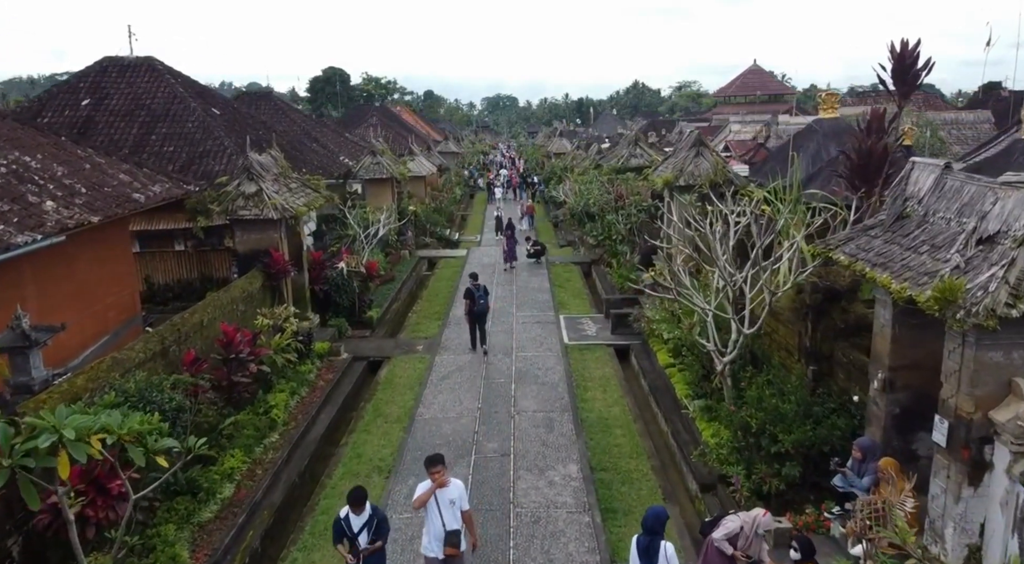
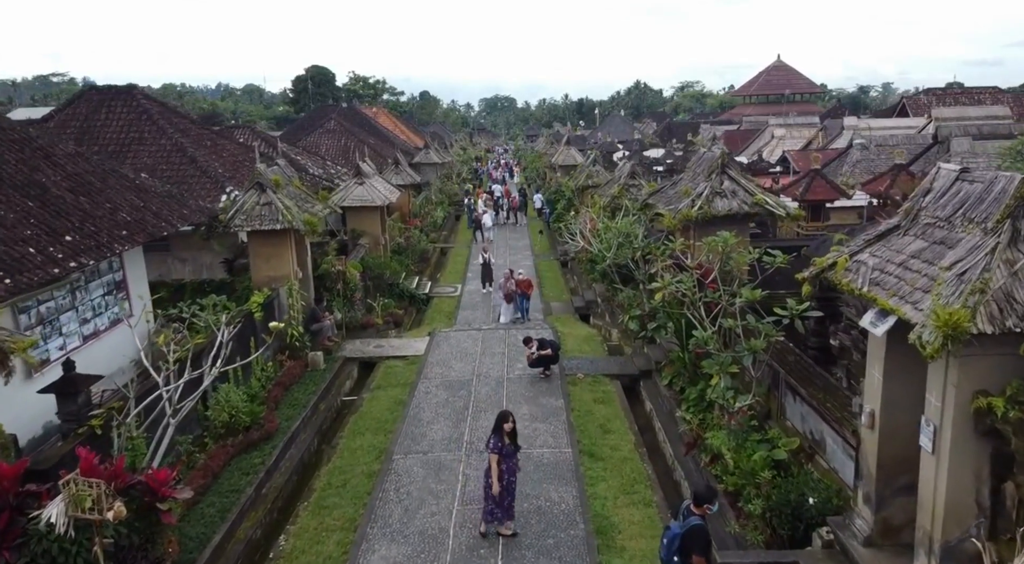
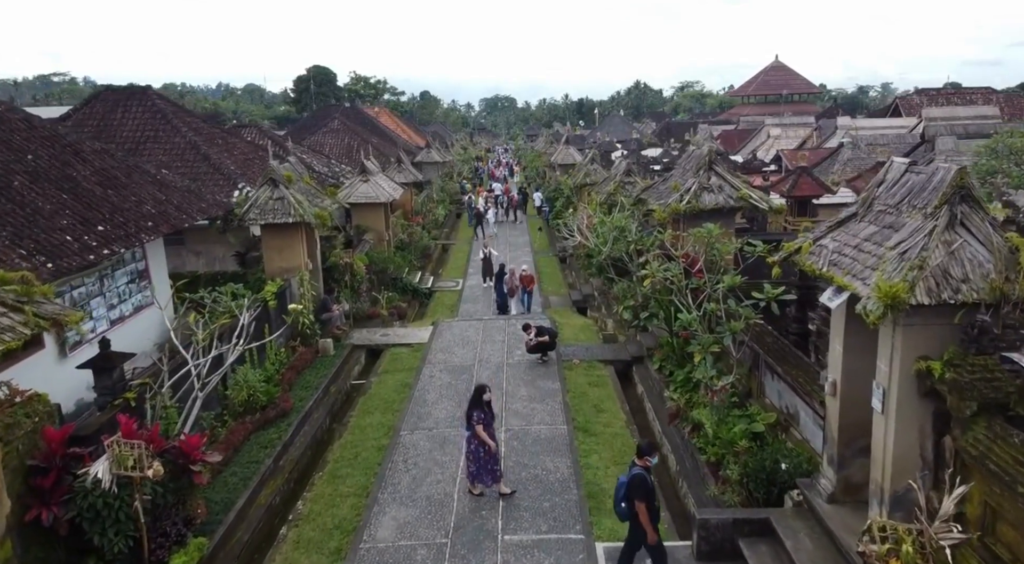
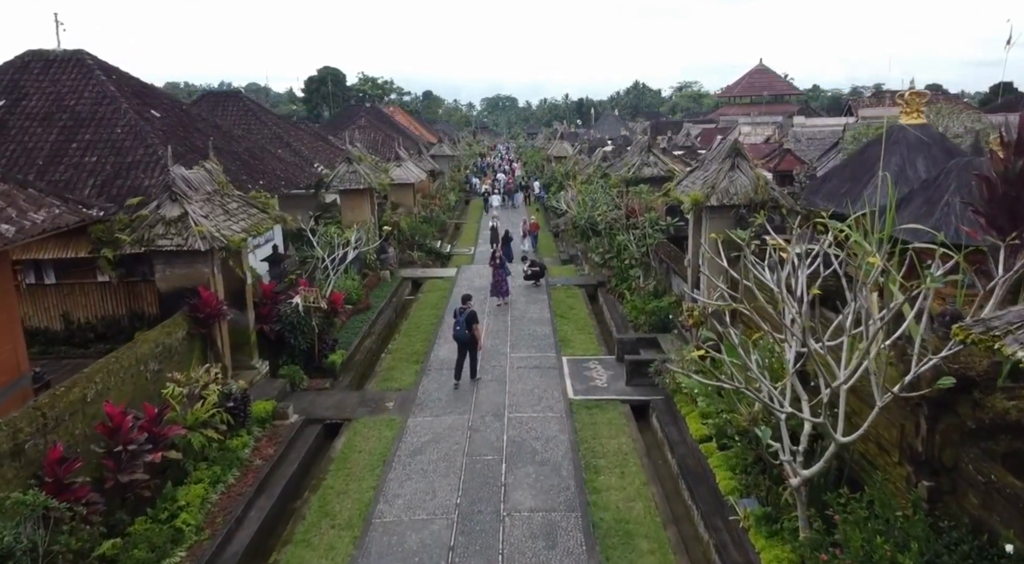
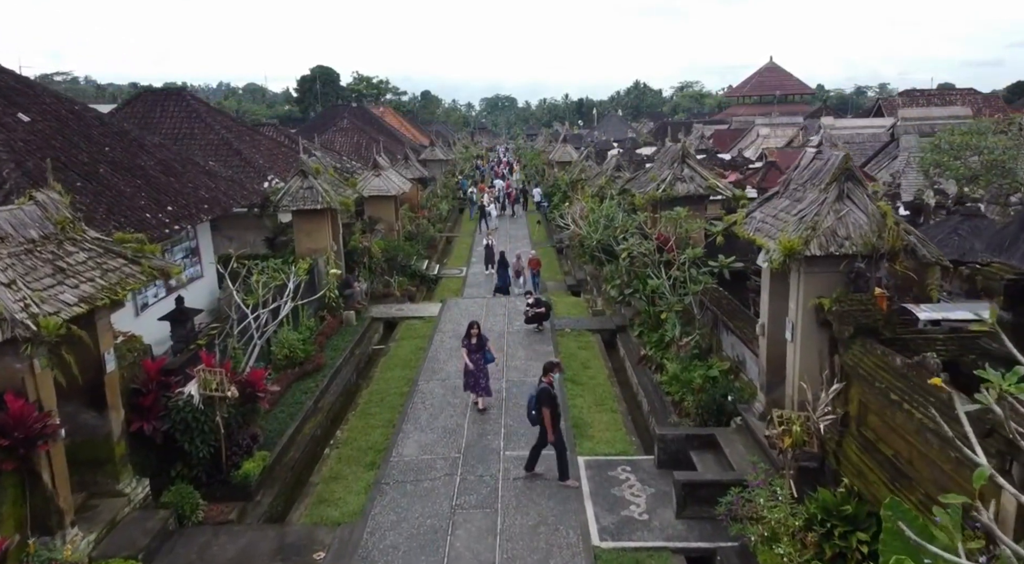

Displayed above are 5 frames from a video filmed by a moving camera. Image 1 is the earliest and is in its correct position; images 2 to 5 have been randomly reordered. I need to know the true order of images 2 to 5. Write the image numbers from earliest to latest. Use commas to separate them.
4, 5, 3, 2
